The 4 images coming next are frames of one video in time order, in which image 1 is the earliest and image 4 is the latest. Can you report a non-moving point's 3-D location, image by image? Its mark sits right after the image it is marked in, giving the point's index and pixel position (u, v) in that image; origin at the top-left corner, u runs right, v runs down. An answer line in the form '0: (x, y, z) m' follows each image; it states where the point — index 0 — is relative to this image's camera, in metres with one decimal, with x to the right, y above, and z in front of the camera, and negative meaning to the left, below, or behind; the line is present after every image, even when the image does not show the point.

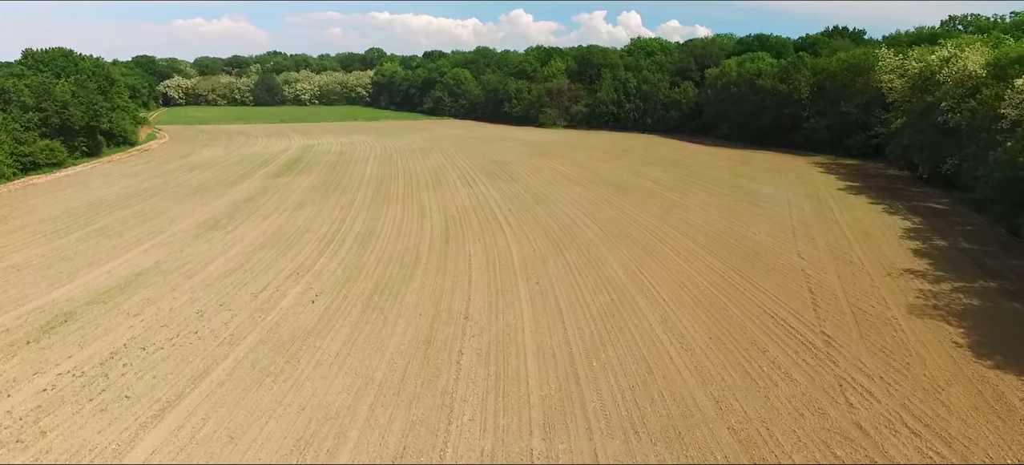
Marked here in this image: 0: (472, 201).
0: (-1.3, +1.0, +19.6) m
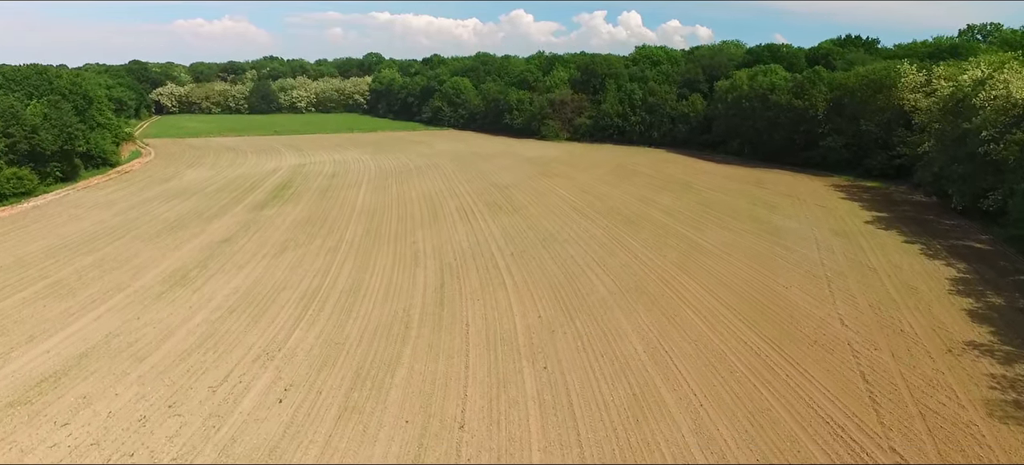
0: (-1.2, -0.3, +17.9) m
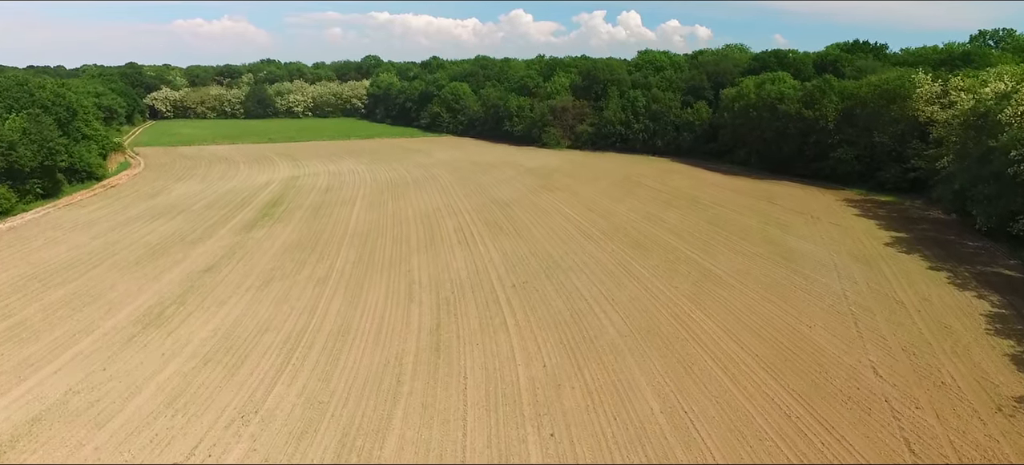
0: (-1.2, -1.1, +16.8) m
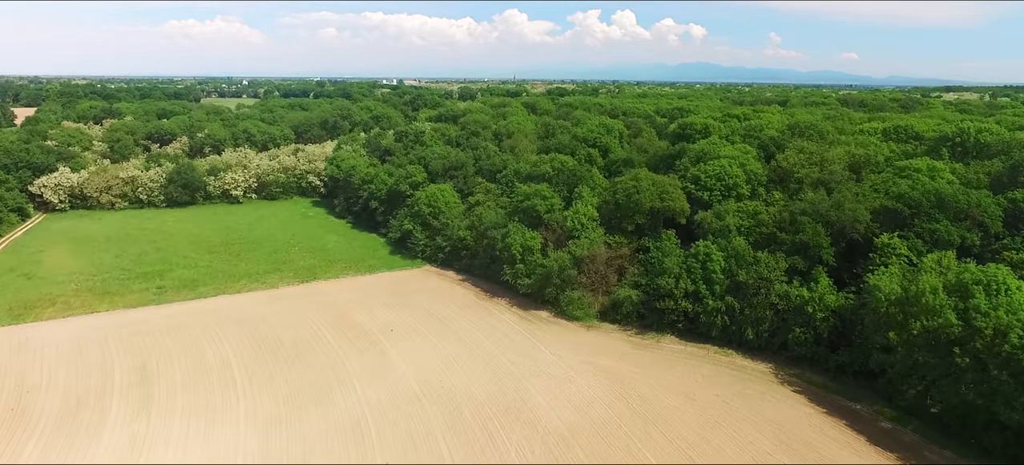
0: (-0.8, -12.0, +0.8) m
